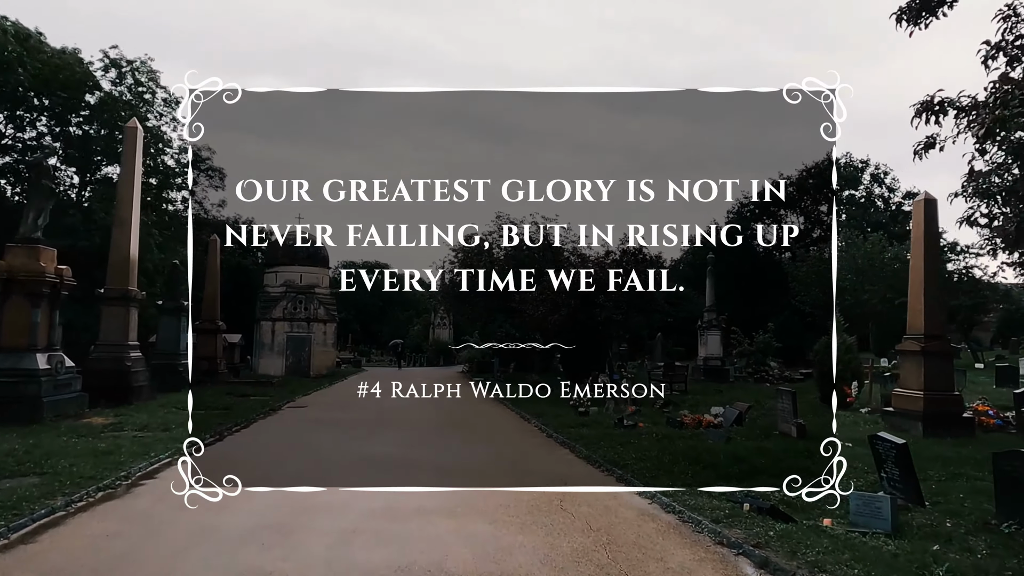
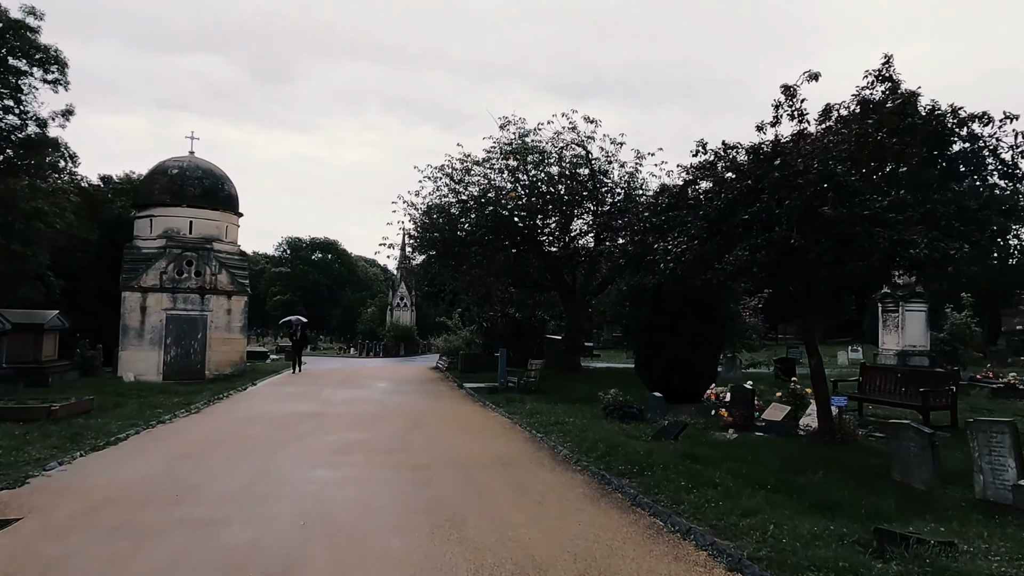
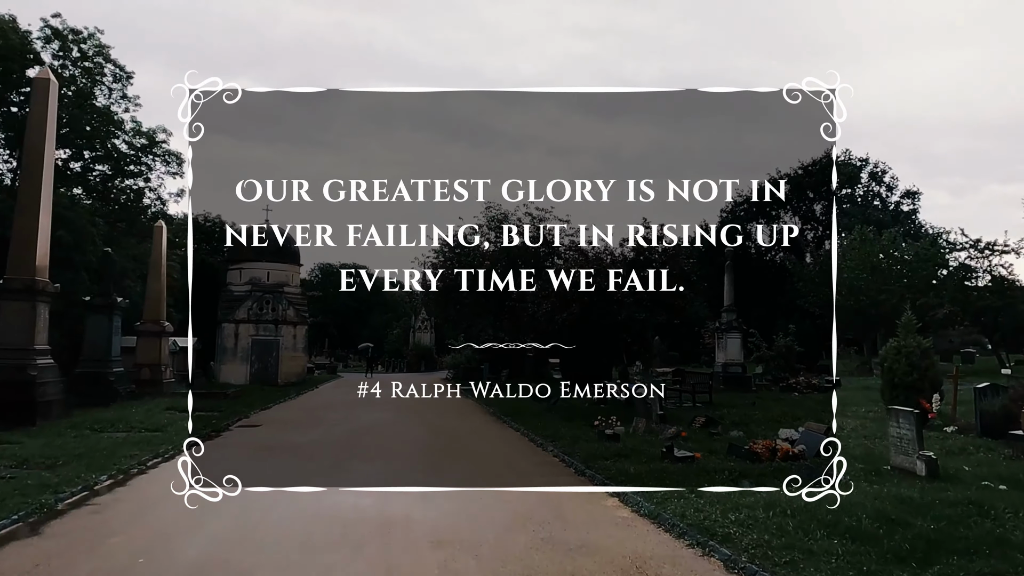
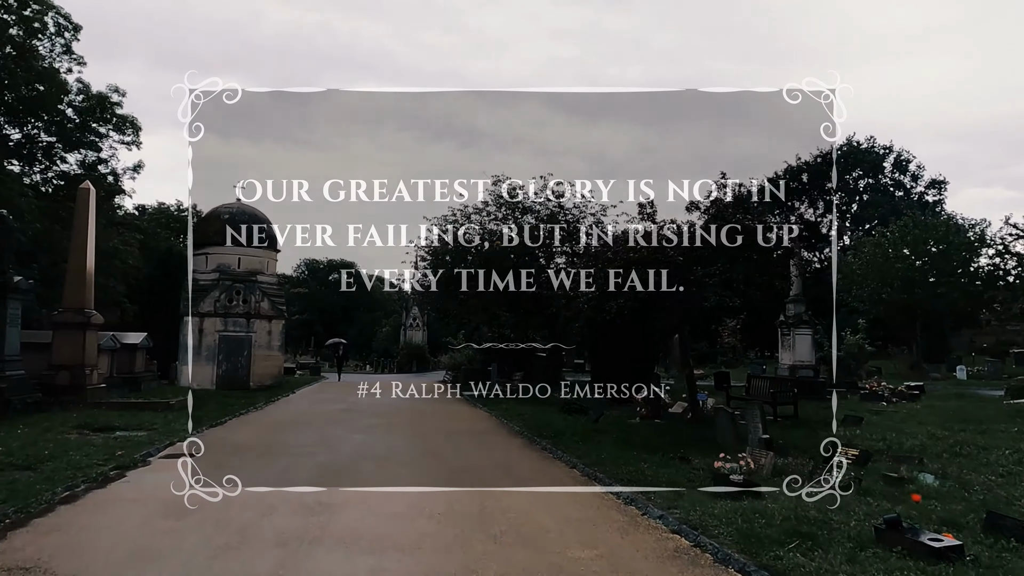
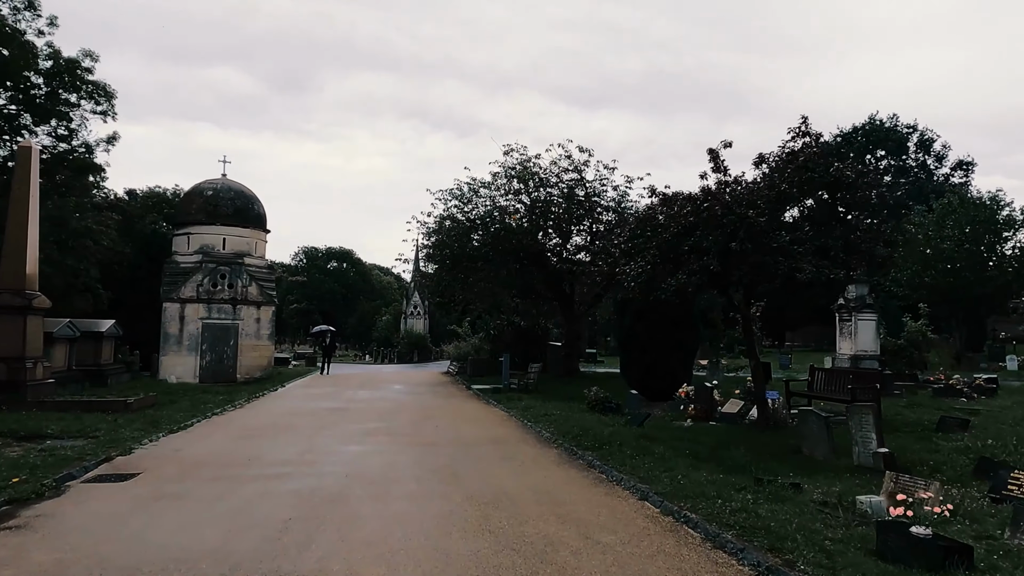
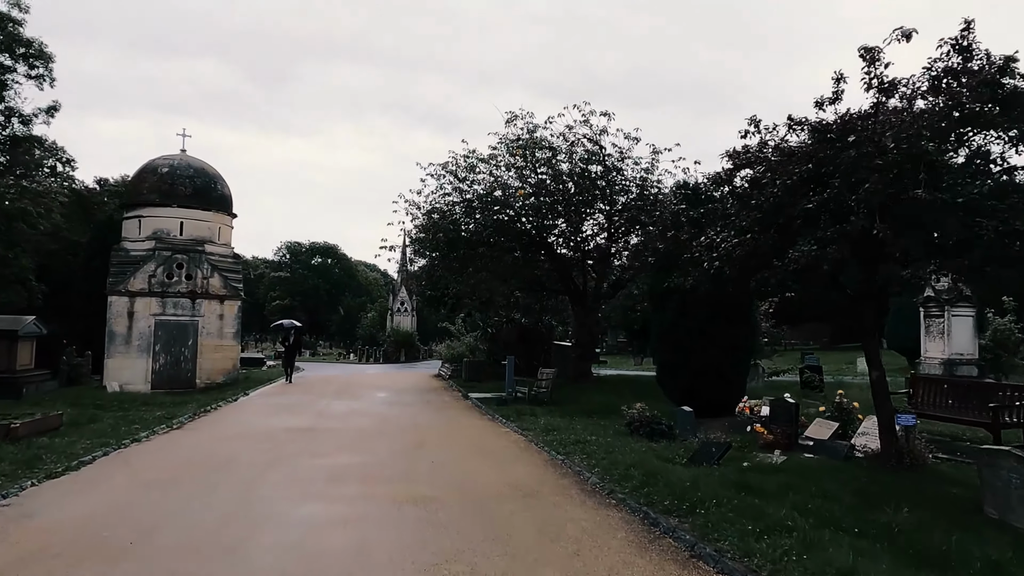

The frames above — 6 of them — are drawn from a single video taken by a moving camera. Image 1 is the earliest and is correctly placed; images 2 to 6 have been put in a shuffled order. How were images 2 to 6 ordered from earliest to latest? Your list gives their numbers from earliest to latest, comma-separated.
3, 4, 5, 2, 6
